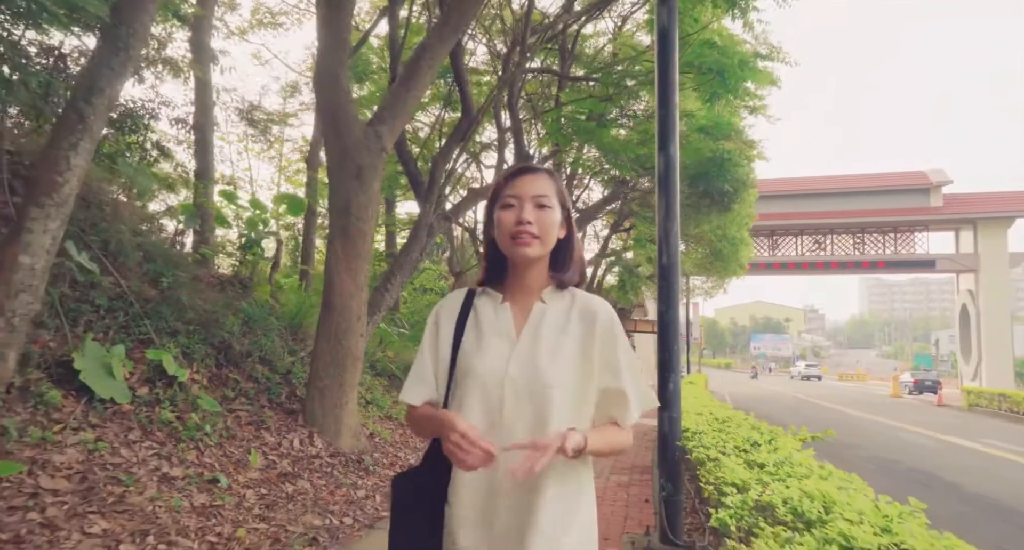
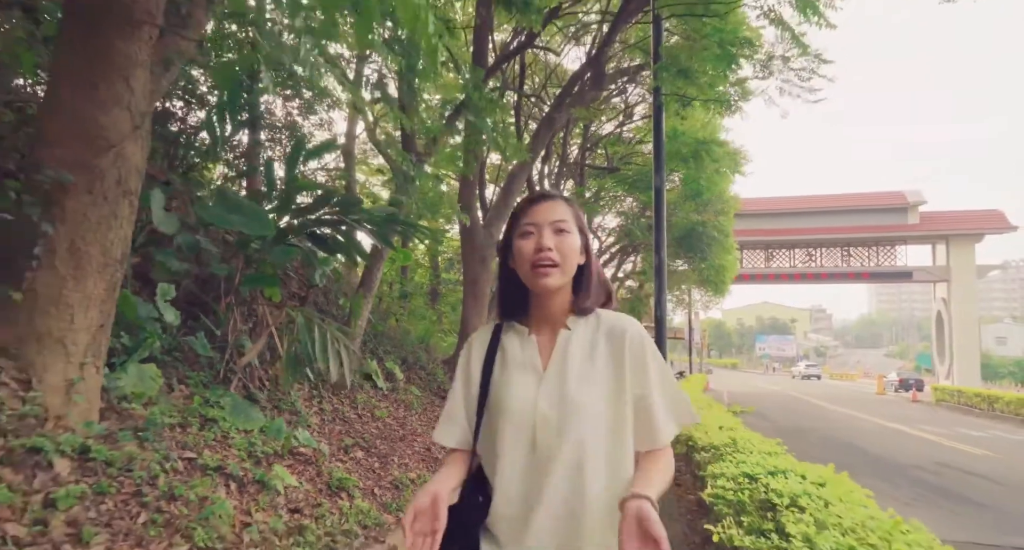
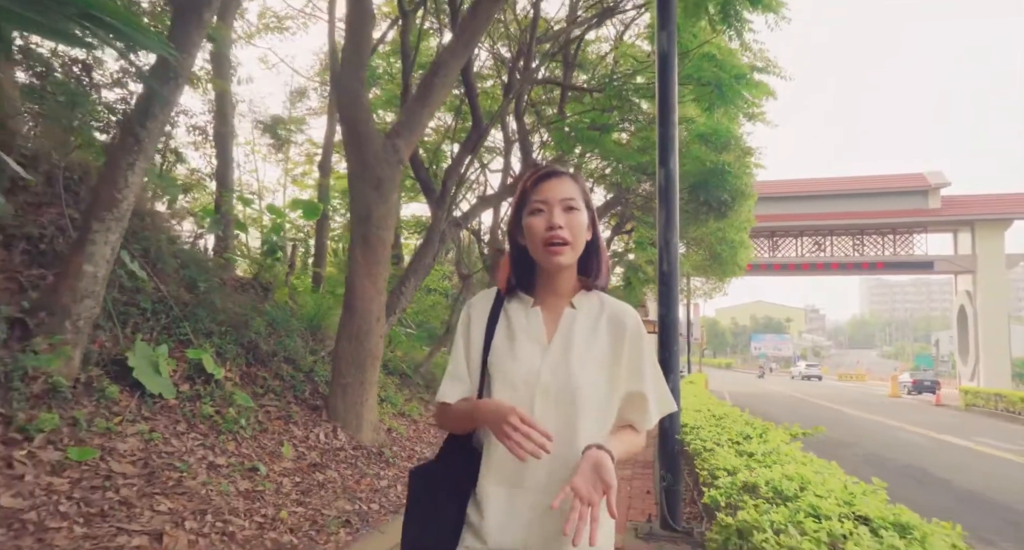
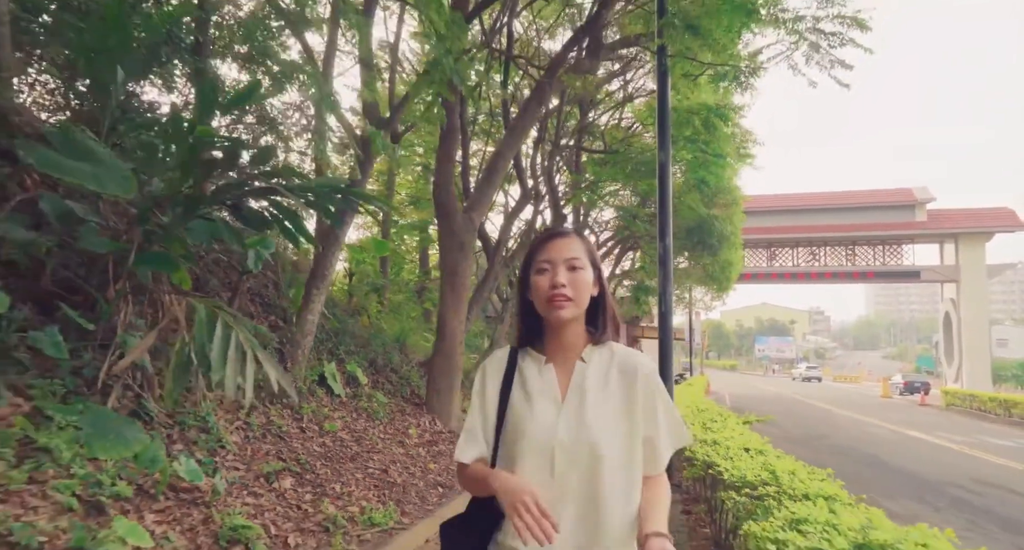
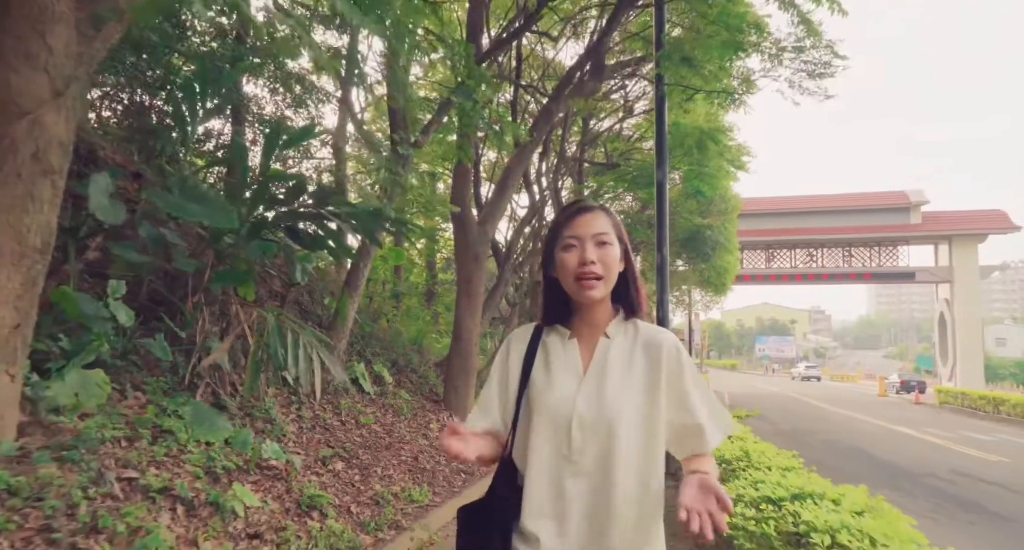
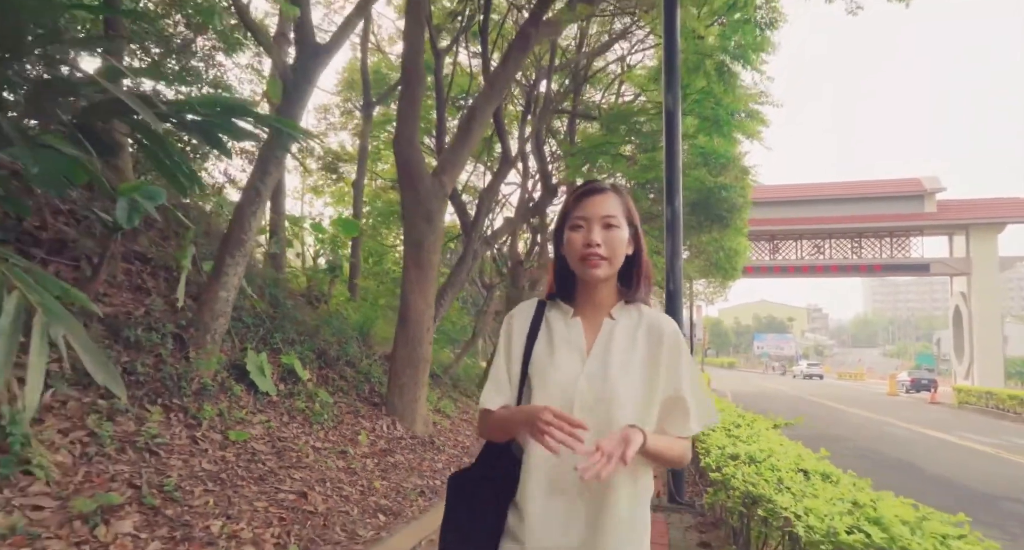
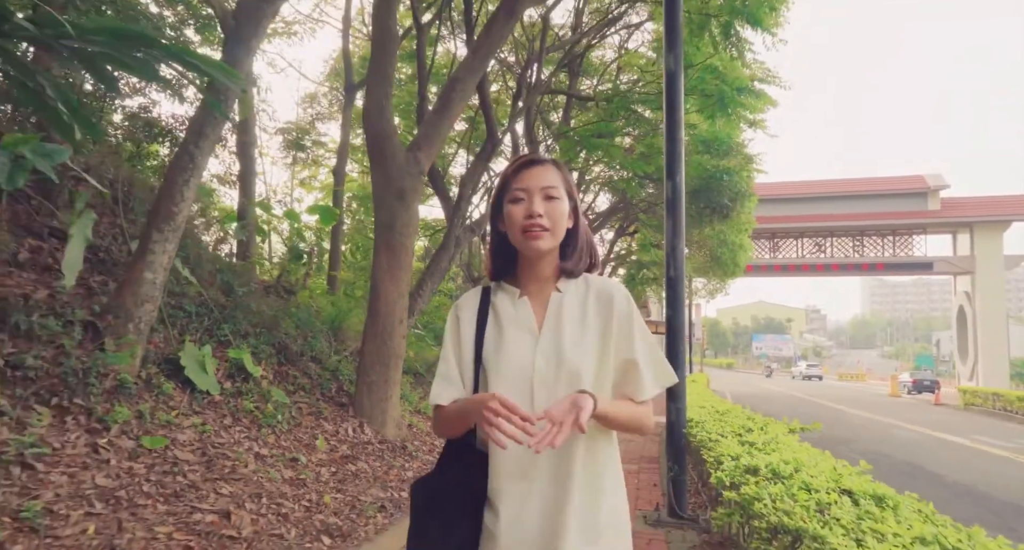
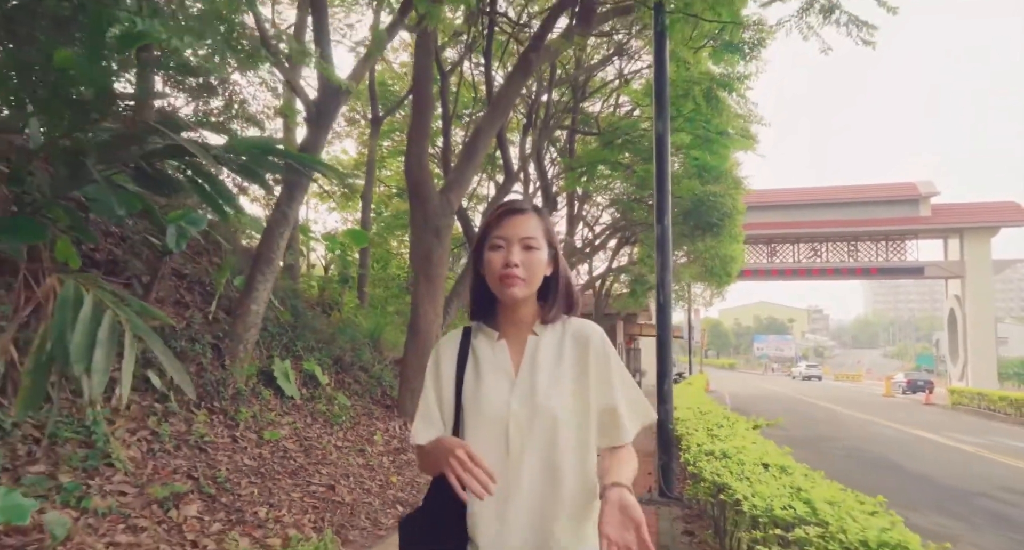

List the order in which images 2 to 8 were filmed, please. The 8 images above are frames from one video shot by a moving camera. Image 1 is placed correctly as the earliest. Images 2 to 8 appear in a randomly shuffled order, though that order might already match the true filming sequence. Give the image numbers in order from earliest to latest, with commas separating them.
3, 7, 6, 8, 4, 5, 2
